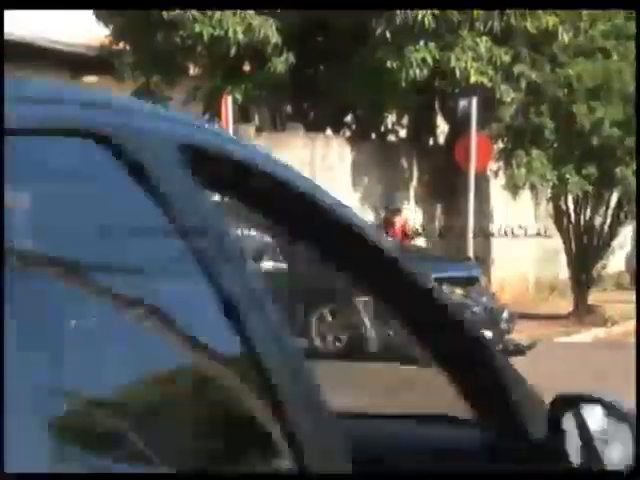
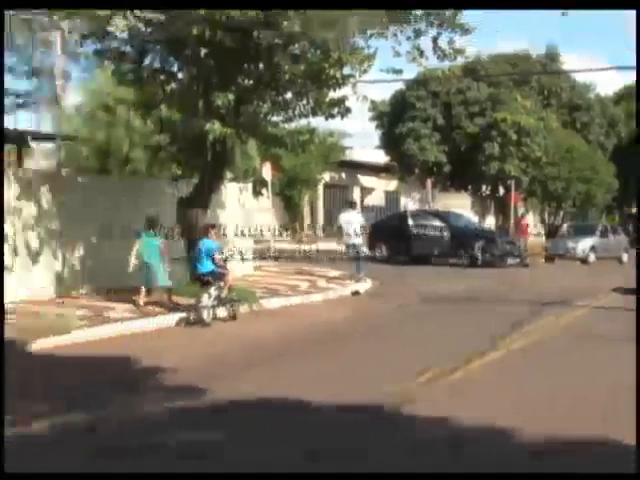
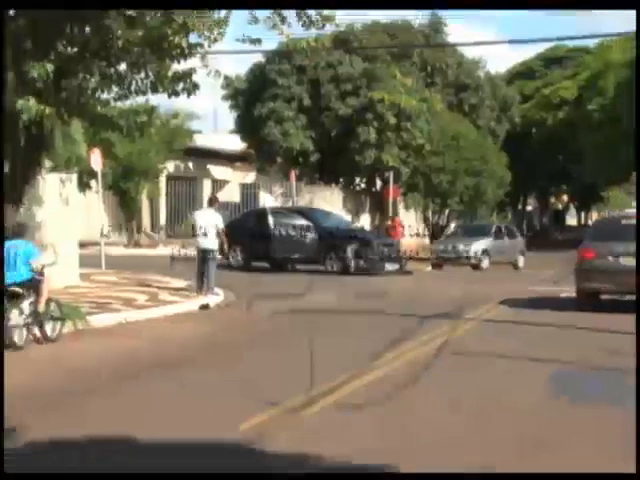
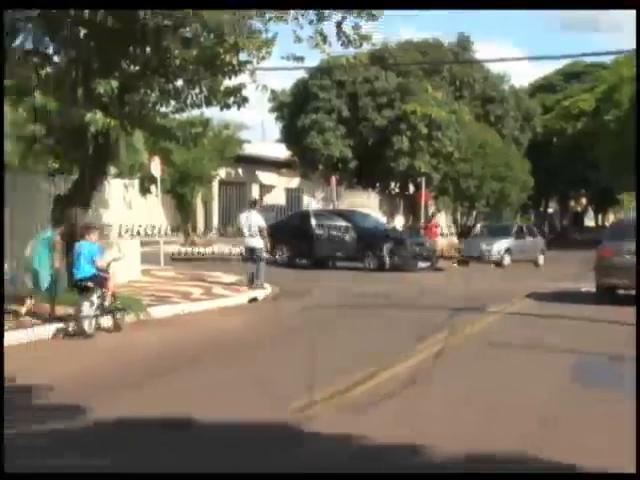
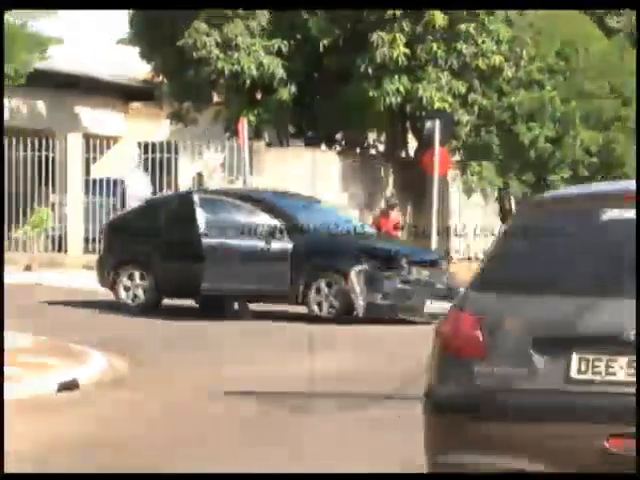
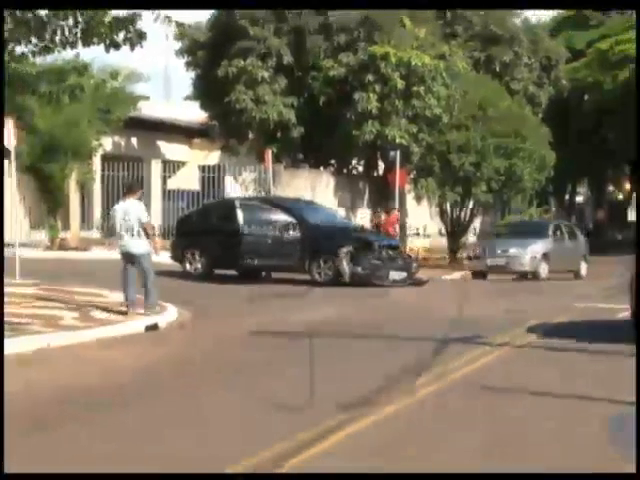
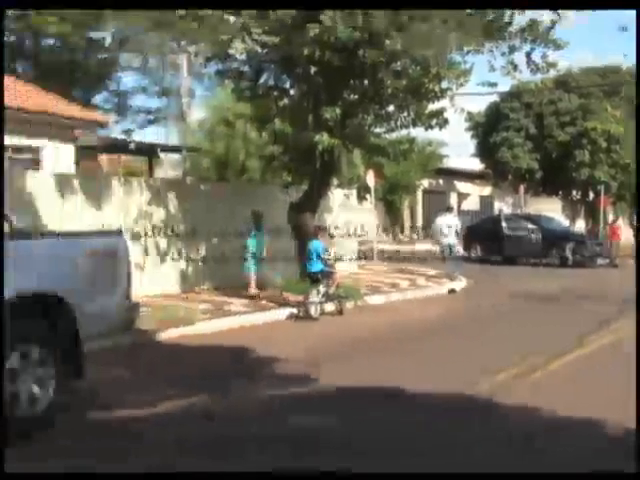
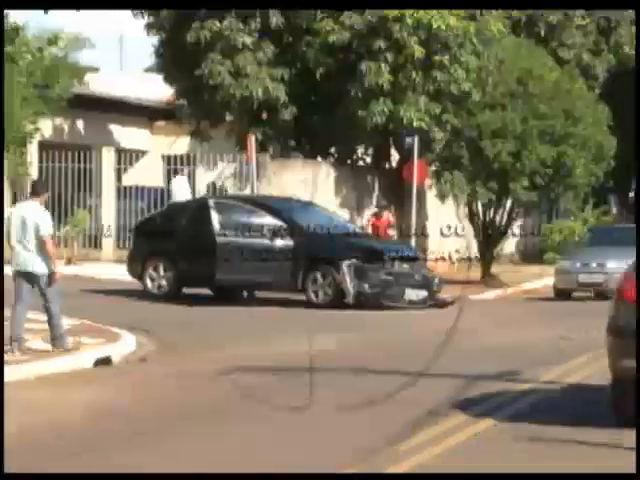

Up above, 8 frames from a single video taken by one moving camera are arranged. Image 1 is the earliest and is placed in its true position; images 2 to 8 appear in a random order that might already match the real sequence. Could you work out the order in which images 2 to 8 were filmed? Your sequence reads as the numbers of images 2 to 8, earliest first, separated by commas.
5, 8, 6, 3, 4, 2, 7
